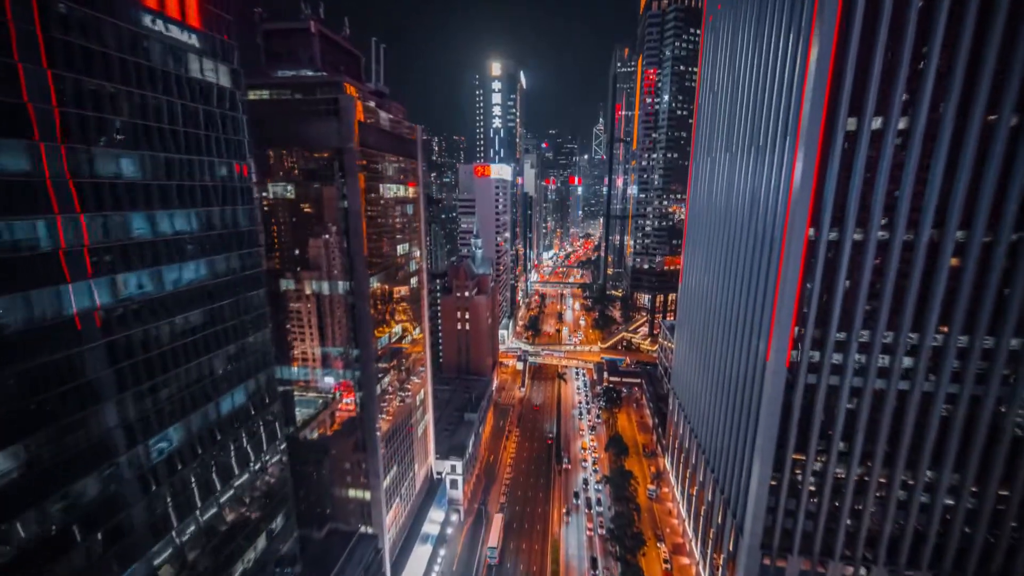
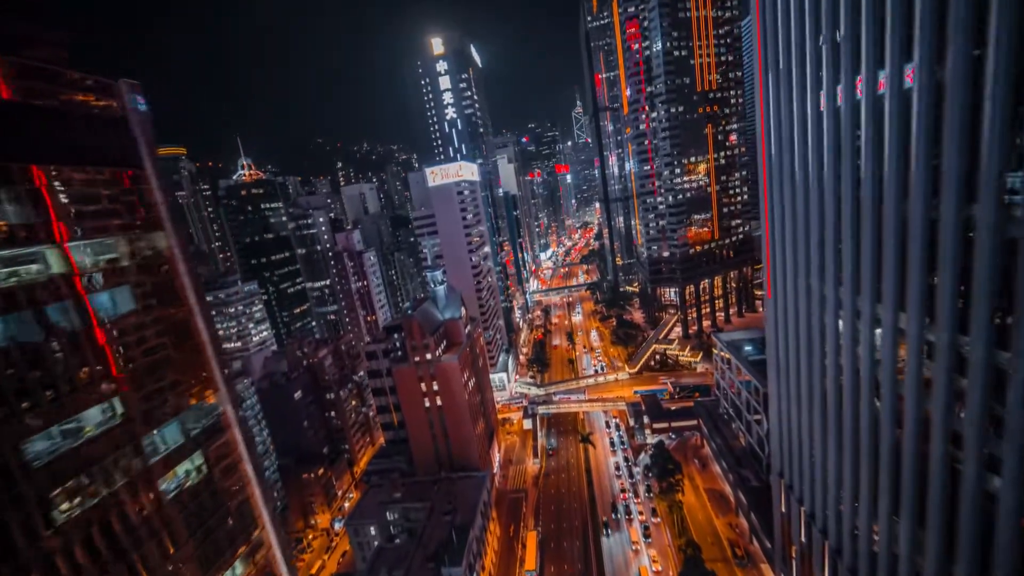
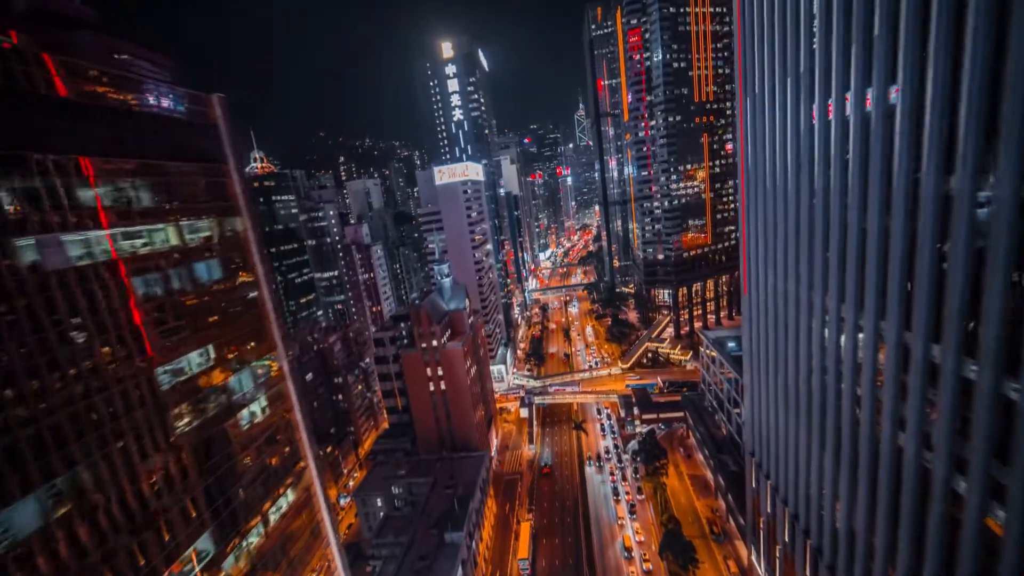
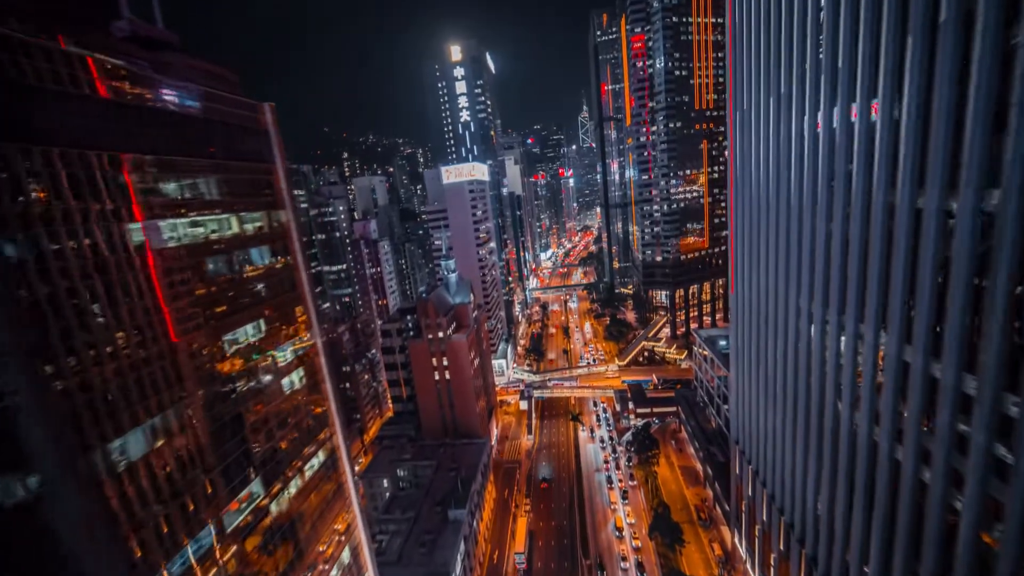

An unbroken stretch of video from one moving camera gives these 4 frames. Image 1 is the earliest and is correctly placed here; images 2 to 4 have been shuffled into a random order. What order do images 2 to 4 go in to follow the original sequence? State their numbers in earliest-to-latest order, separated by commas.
4, 3, 2
